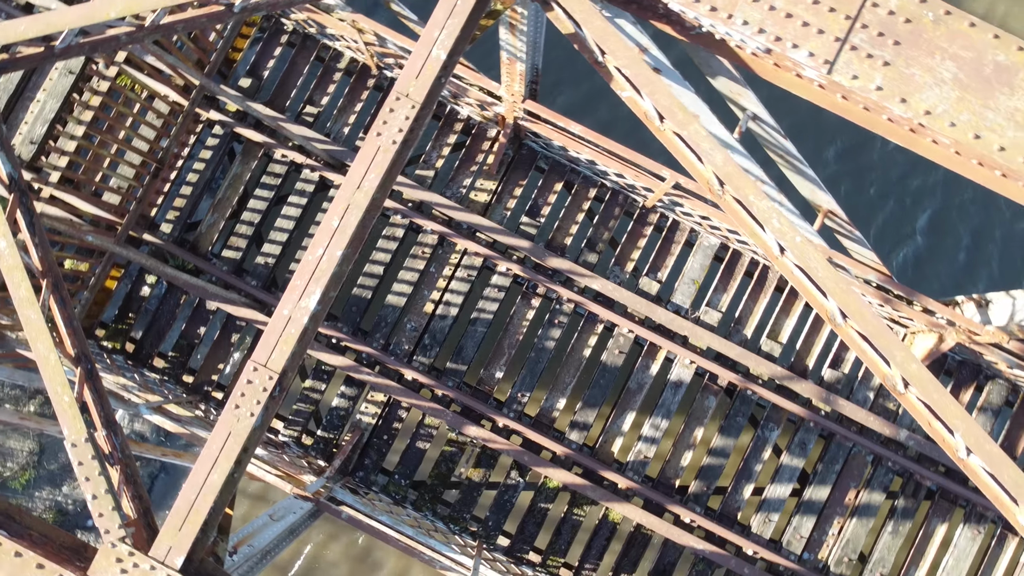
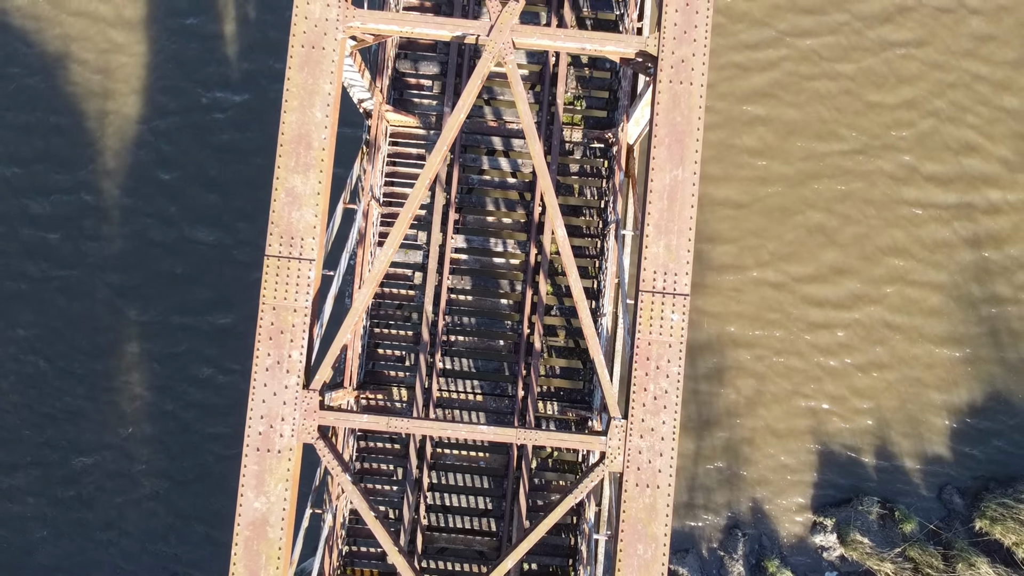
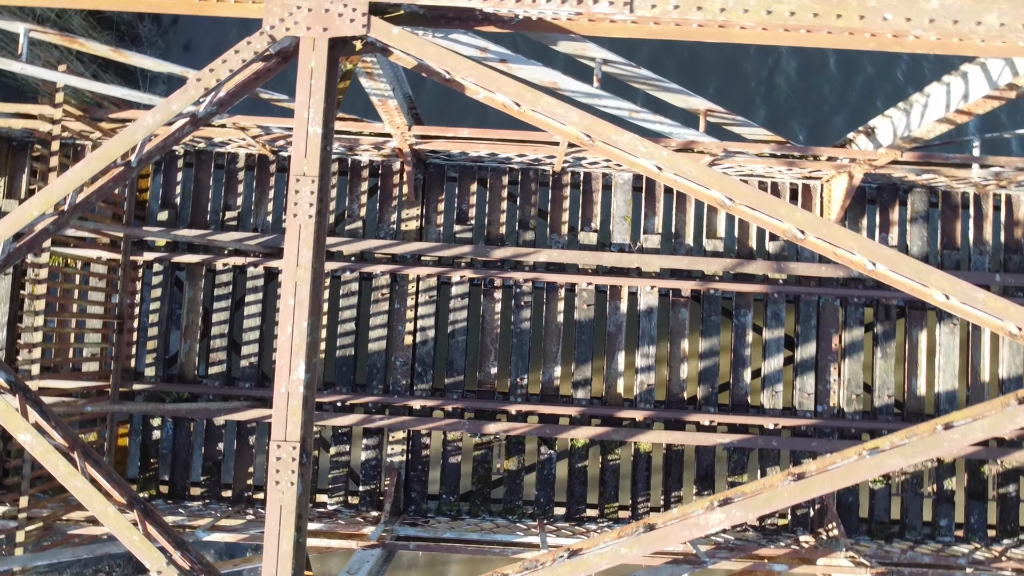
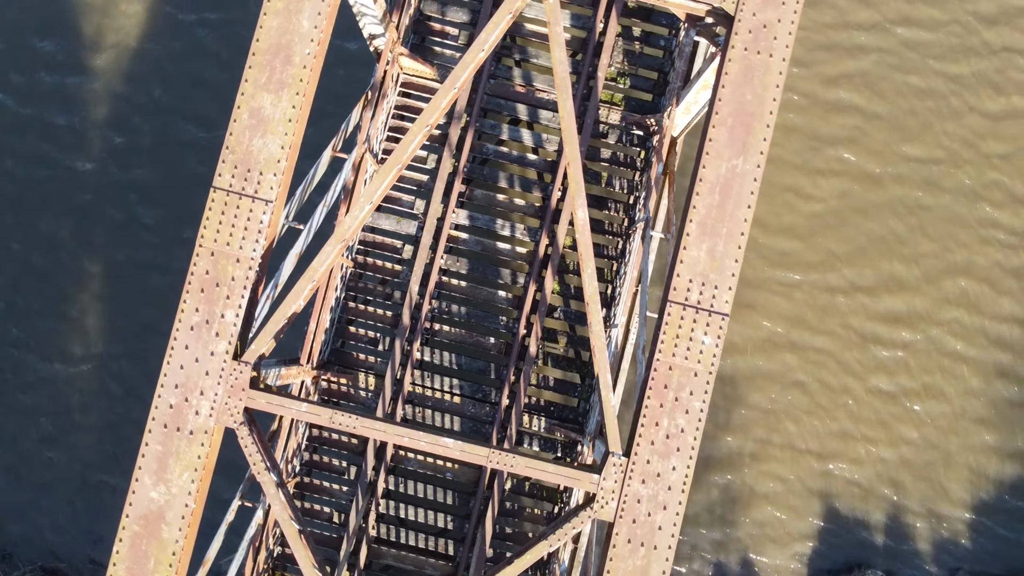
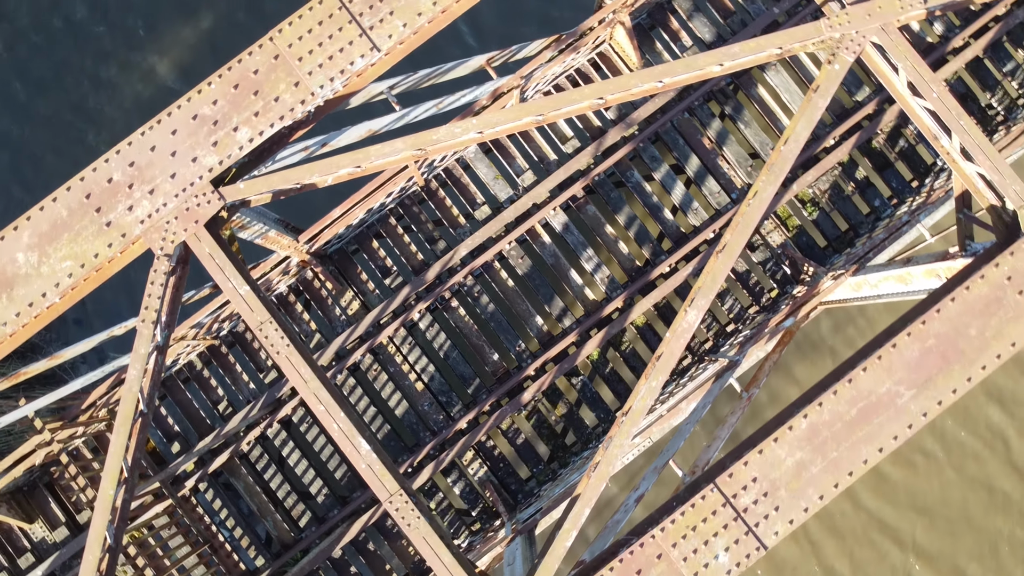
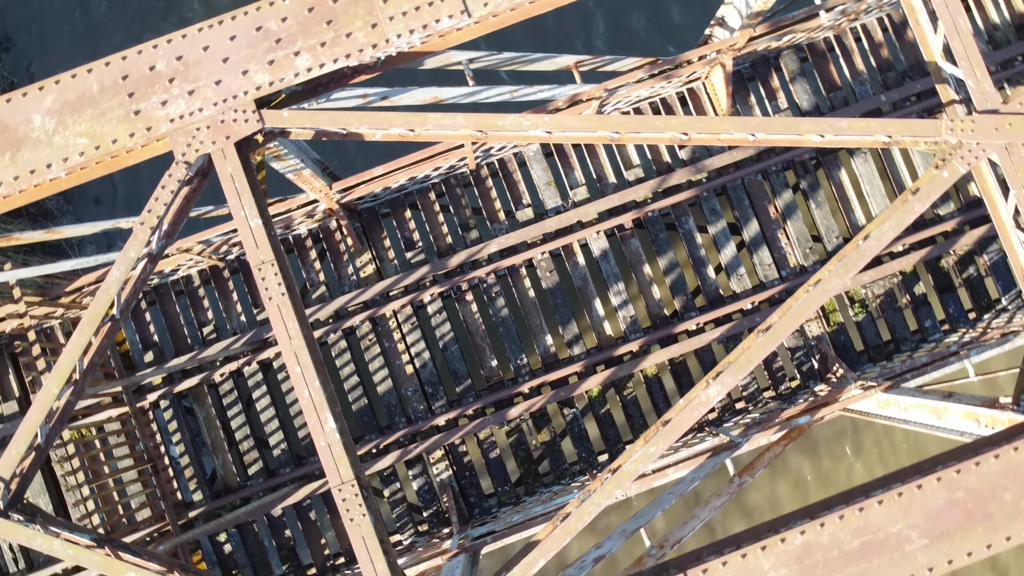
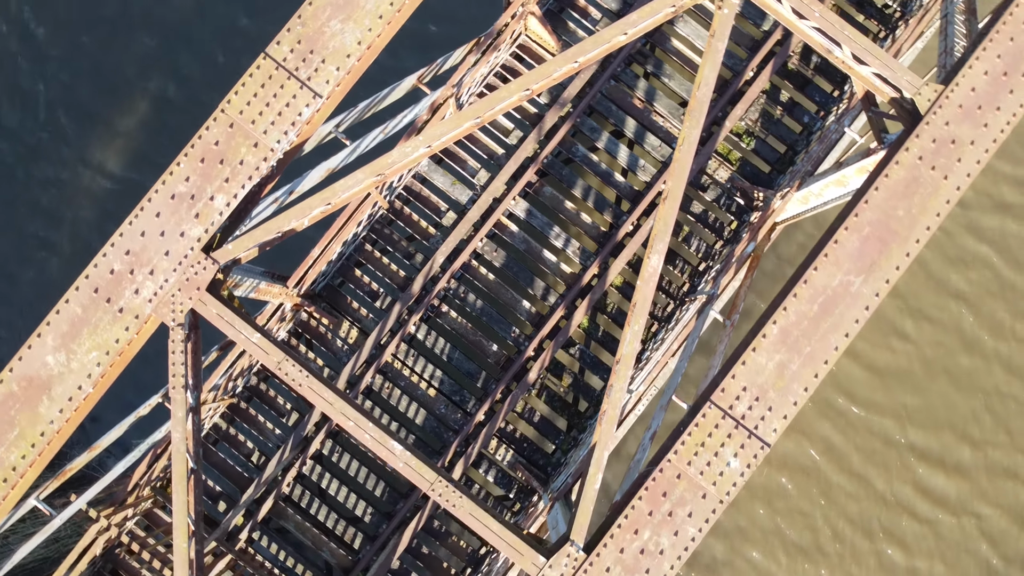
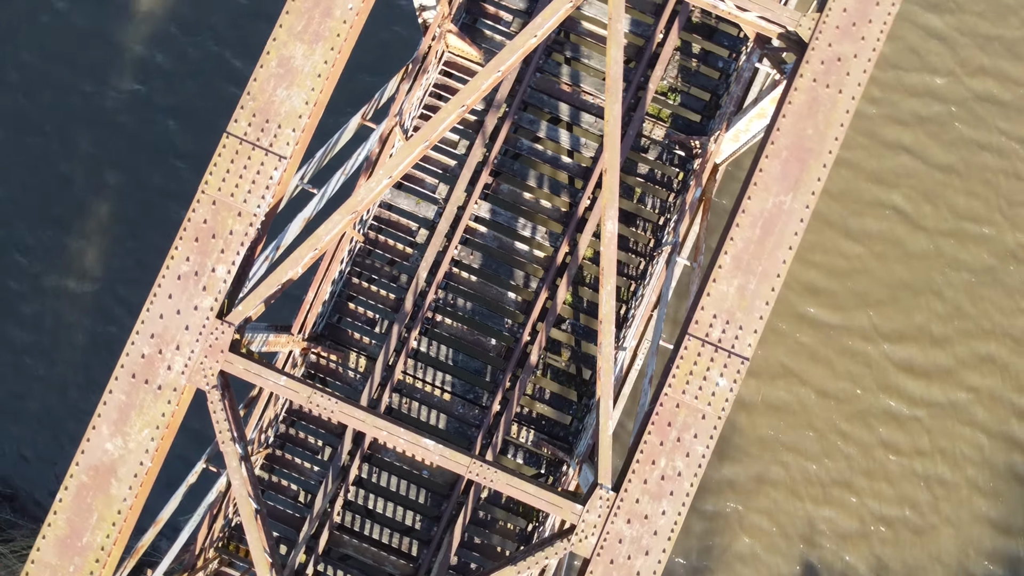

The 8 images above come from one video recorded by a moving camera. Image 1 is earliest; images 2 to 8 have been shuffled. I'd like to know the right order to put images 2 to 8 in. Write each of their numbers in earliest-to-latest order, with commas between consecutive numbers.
3, 6, 5, 7, 8, 4, 2
